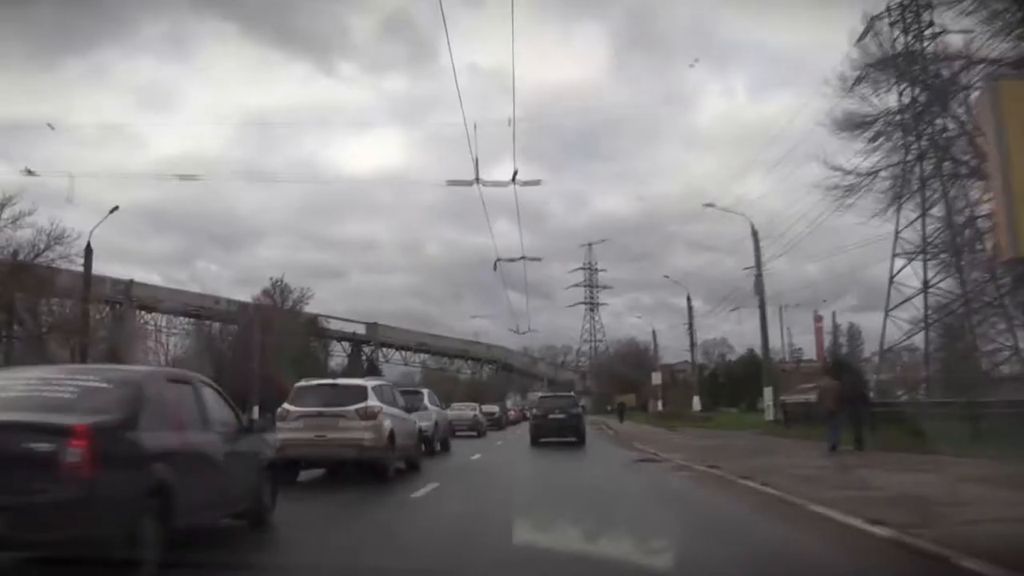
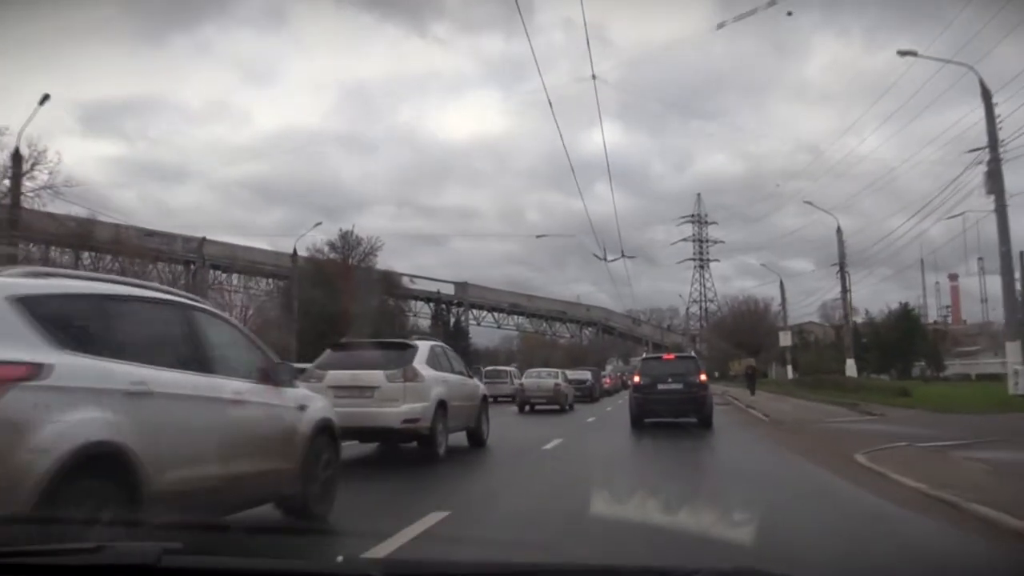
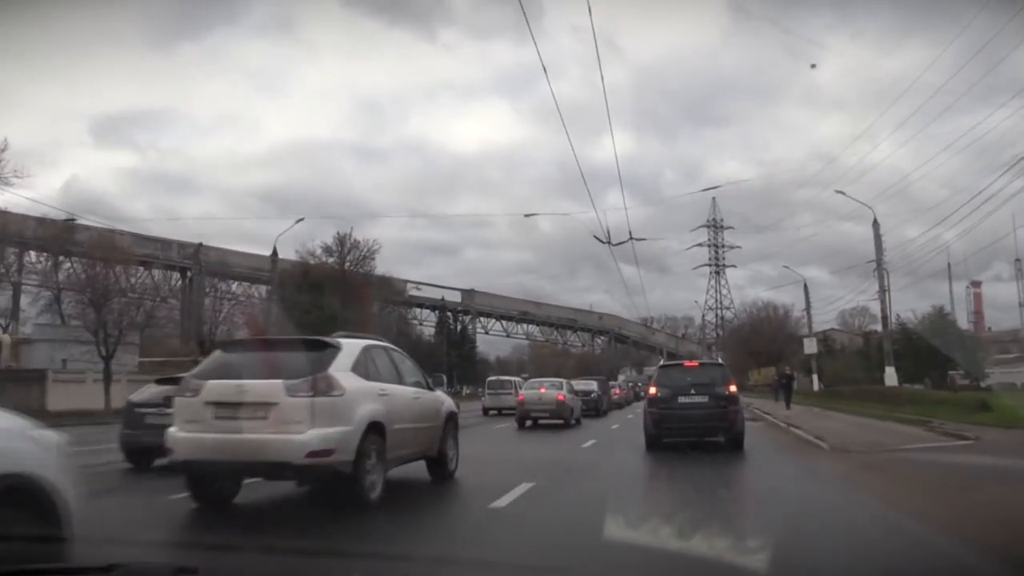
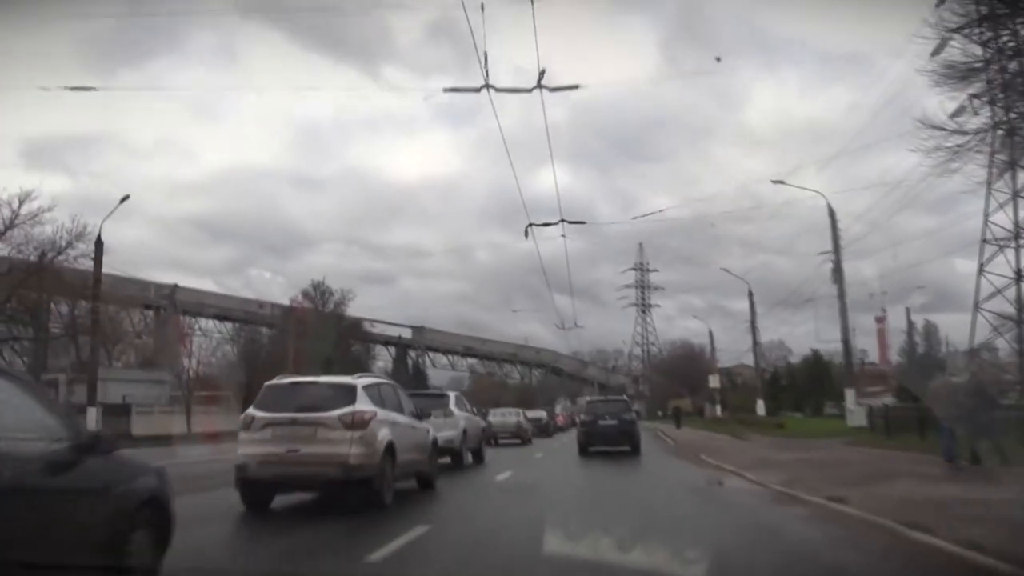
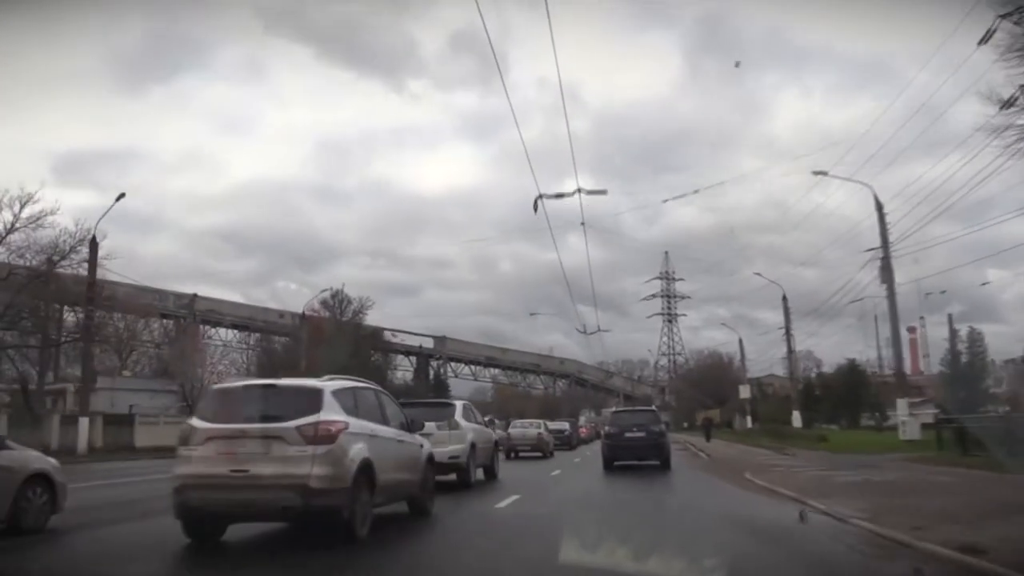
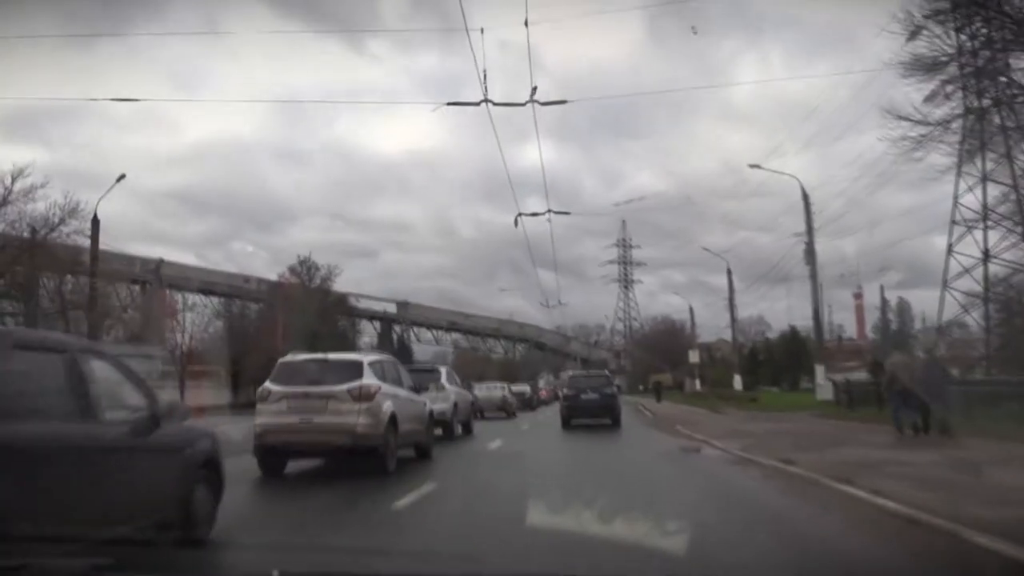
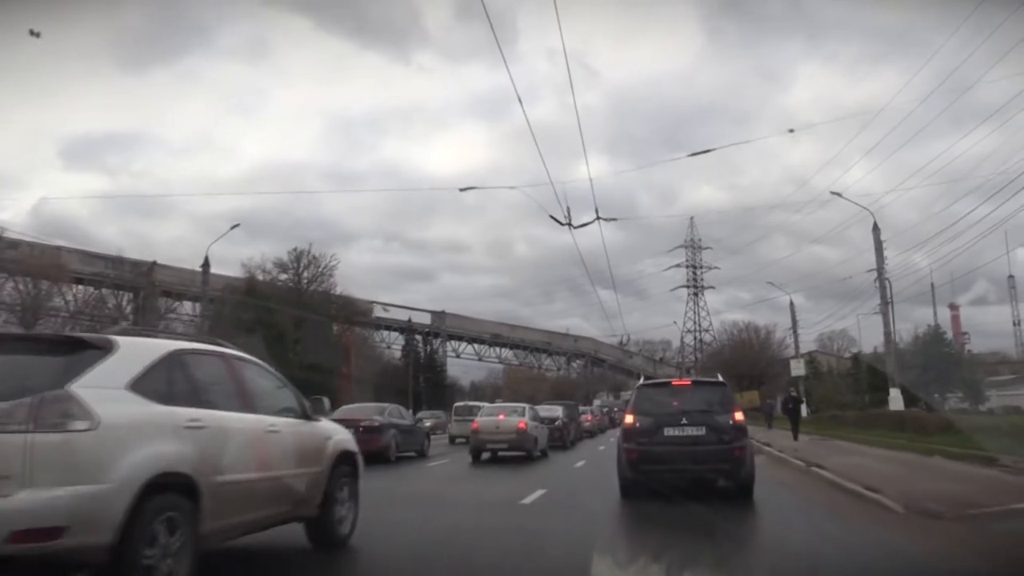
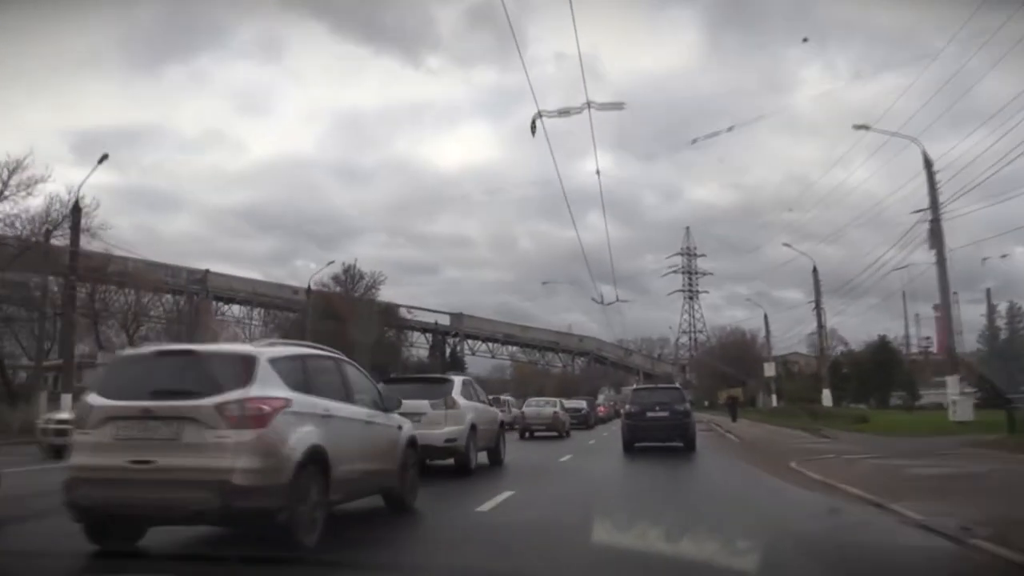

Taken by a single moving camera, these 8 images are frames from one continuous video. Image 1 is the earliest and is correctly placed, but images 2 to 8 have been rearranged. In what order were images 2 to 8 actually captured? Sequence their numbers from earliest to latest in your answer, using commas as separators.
6, 4, 5, 8, 2, 3, 7
